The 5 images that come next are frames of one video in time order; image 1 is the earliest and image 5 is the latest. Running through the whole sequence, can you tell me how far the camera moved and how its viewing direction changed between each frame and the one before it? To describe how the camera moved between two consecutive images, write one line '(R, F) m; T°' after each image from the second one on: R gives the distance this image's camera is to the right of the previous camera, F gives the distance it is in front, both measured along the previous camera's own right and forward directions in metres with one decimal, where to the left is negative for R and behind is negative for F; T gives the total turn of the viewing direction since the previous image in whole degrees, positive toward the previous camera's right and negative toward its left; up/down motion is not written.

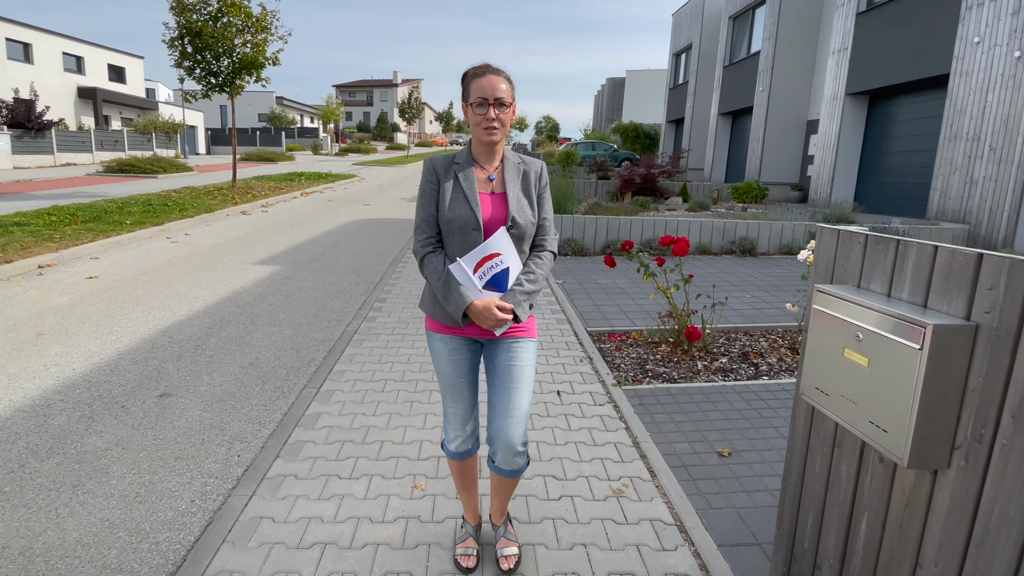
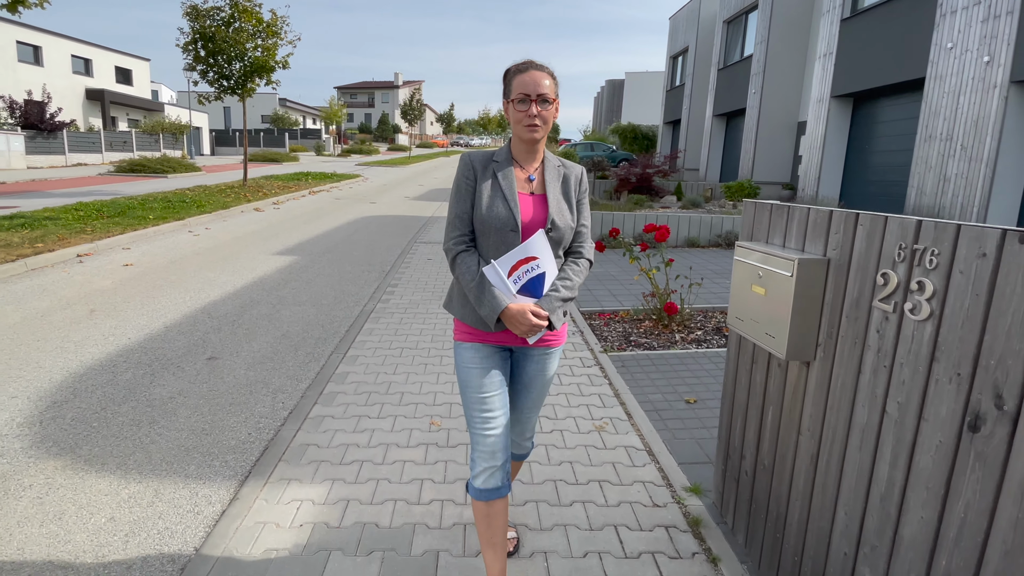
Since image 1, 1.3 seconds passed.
(0.0, -0.6) m; 0°
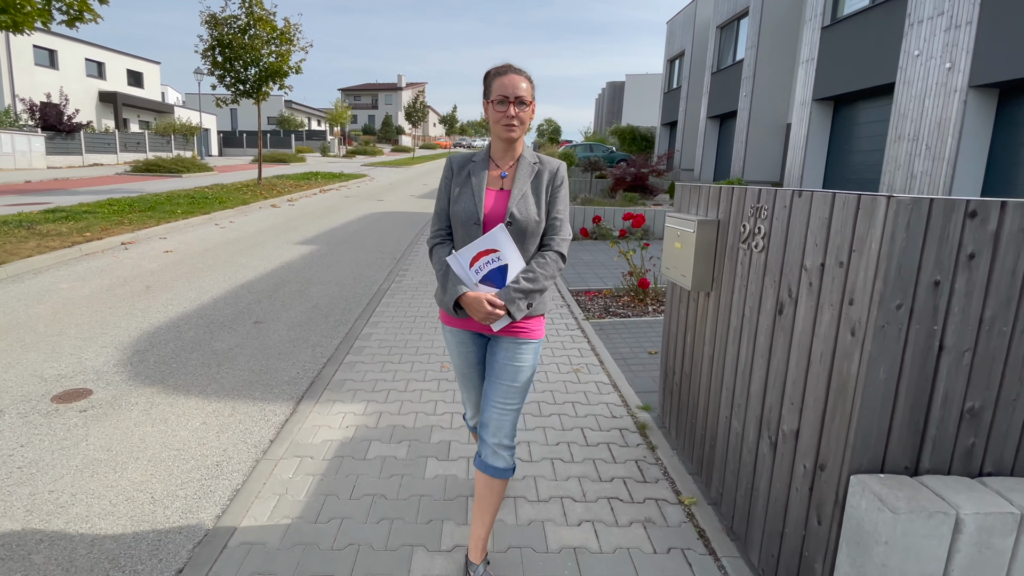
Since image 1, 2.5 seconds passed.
(+0.1, -0.9) m; 0°
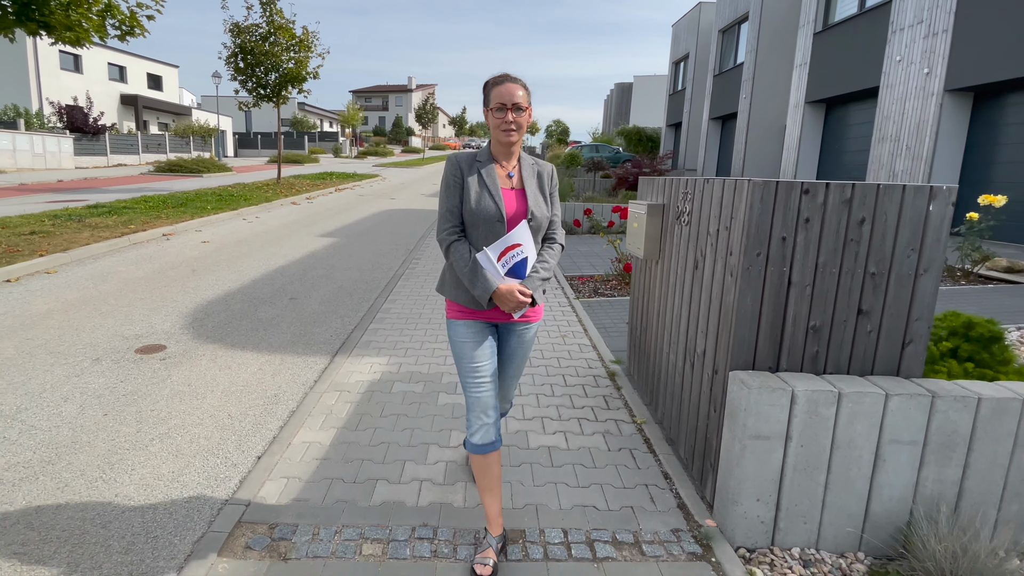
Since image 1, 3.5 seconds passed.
(+0.1, -0.9) m; -1°
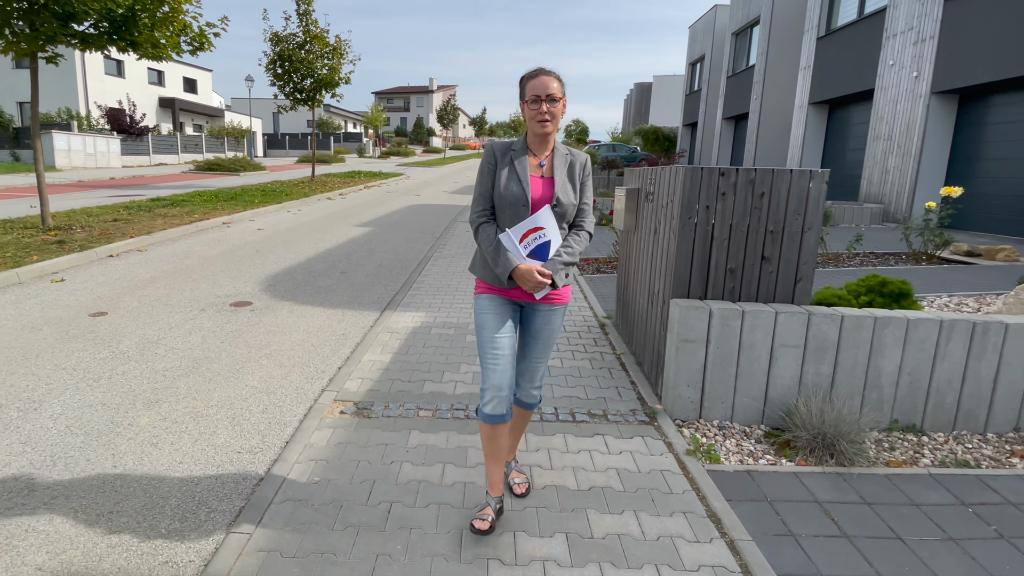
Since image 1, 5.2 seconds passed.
(+0.1, -1.2) m; -2°
